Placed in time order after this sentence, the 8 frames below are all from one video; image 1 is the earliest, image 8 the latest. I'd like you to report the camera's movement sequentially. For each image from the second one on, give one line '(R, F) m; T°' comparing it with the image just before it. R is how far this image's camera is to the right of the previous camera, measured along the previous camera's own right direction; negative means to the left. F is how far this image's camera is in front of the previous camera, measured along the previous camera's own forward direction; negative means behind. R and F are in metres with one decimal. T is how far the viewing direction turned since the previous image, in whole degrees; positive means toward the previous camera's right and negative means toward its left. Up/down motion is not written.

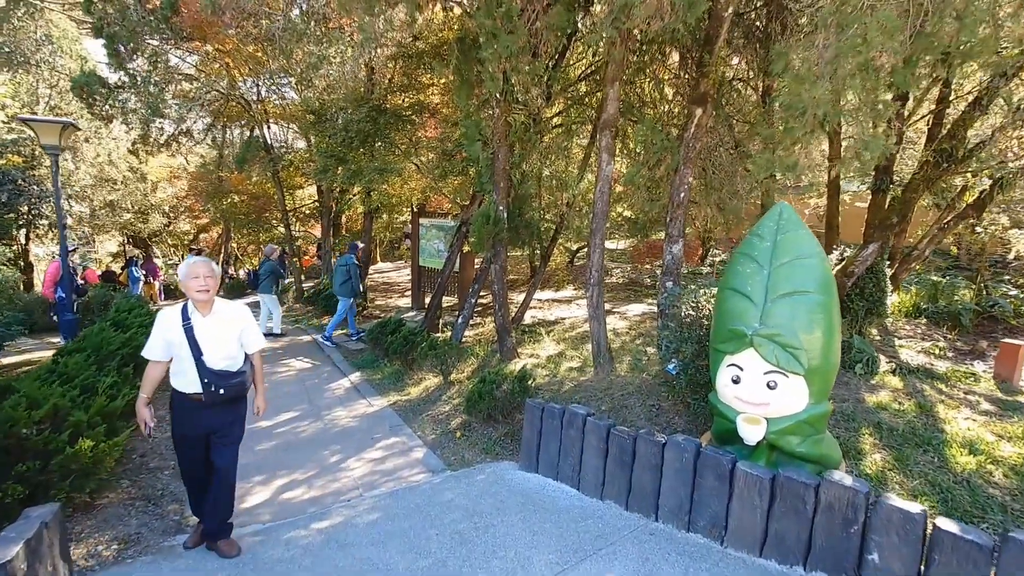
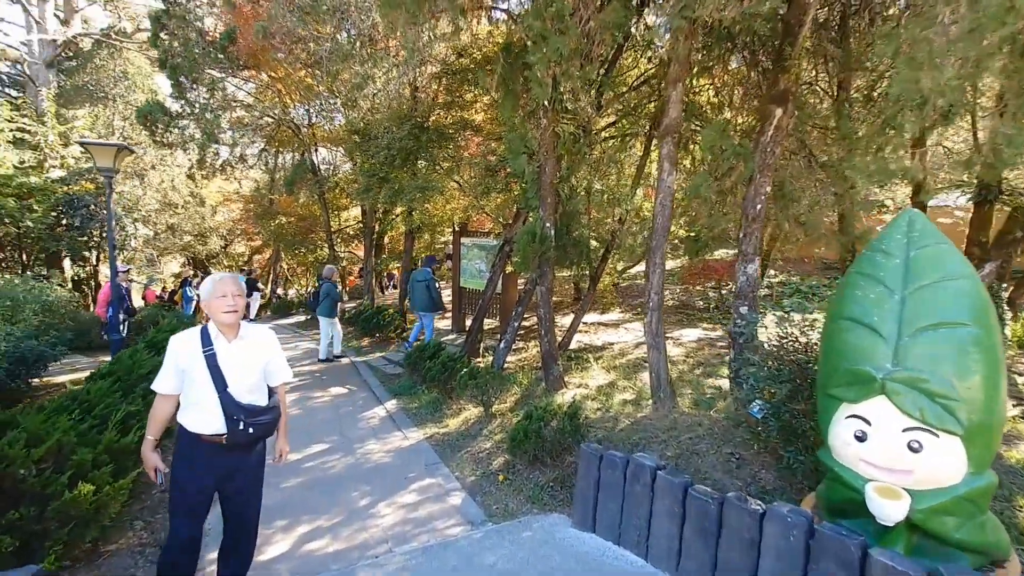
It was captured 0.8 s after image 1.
(-0.1, +0.5) m; -5°
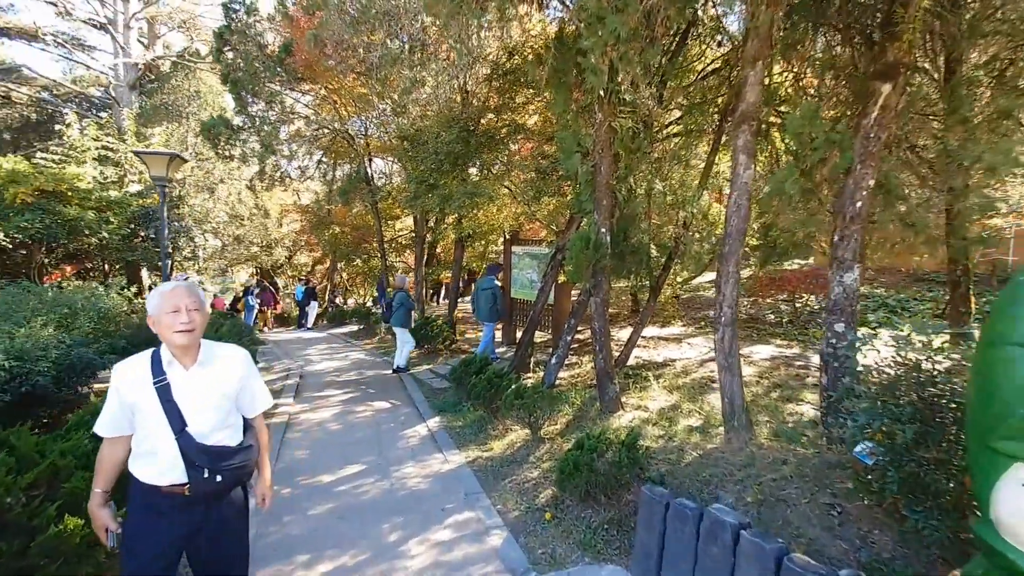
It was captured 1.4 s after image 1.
(0.0, +0.5) m; -6°
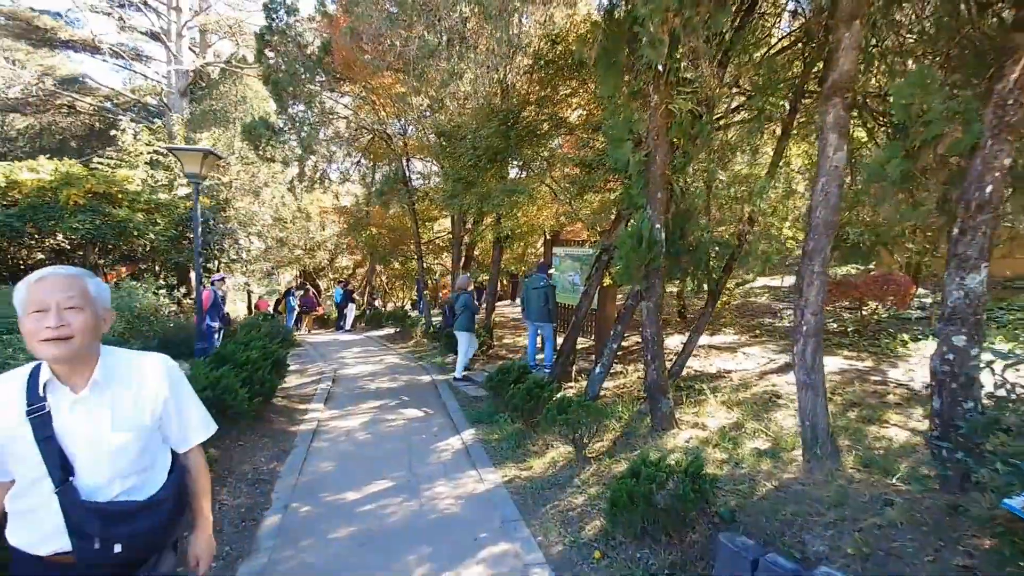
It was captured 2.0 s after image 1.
(0.0, +0.5) m; -4°
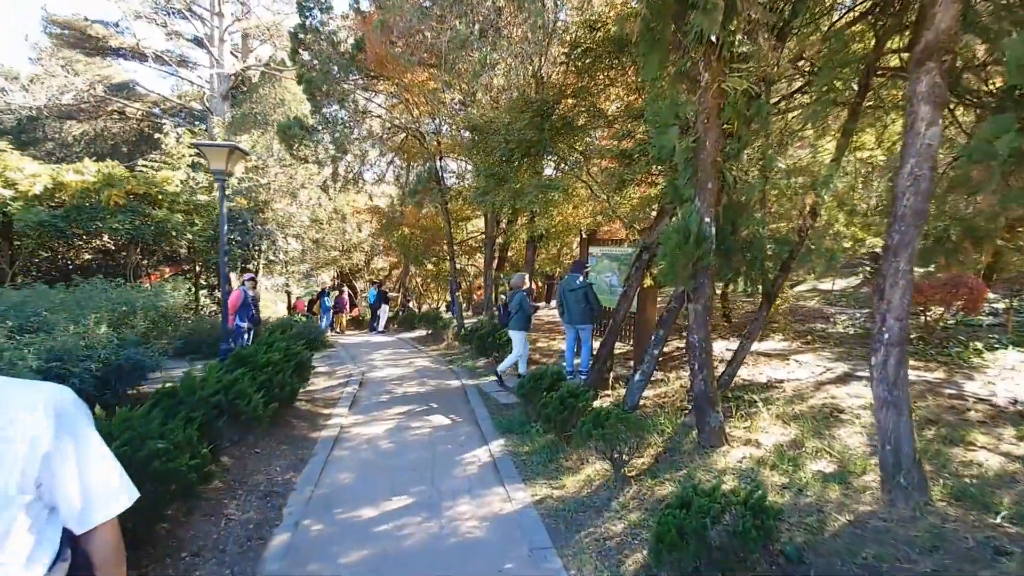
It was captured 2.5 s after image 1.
(0.0, +0.4) m; -4°
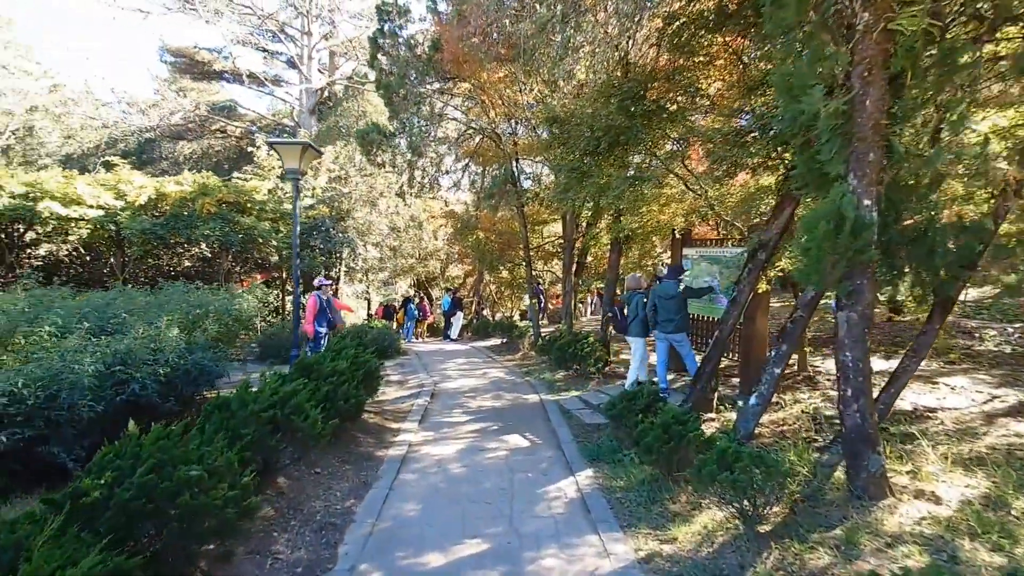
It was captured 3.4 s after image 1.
(-0.2, +0.8) m; -8°
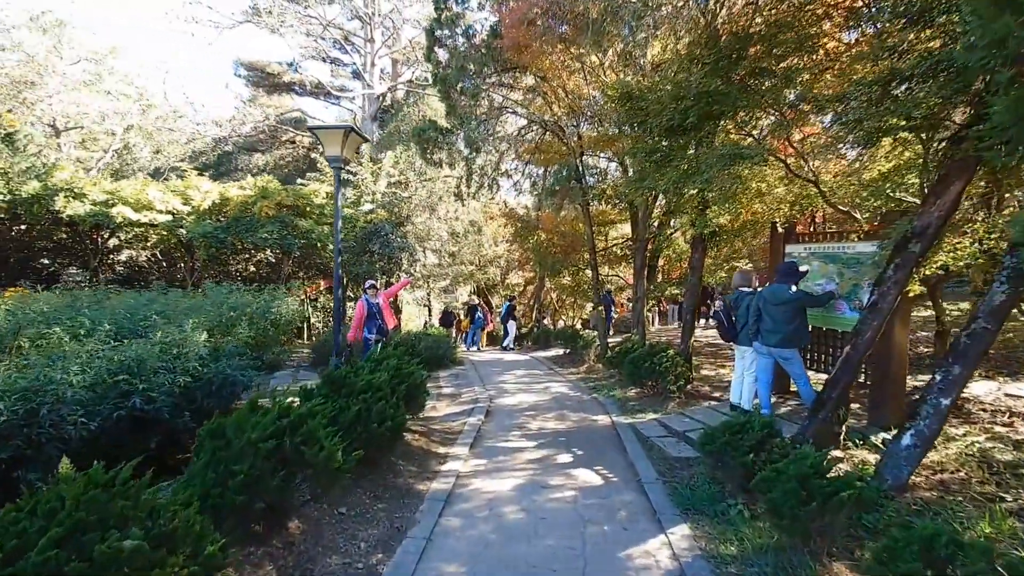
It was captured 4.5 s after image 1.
(-0.1, +1.0) m; -7°
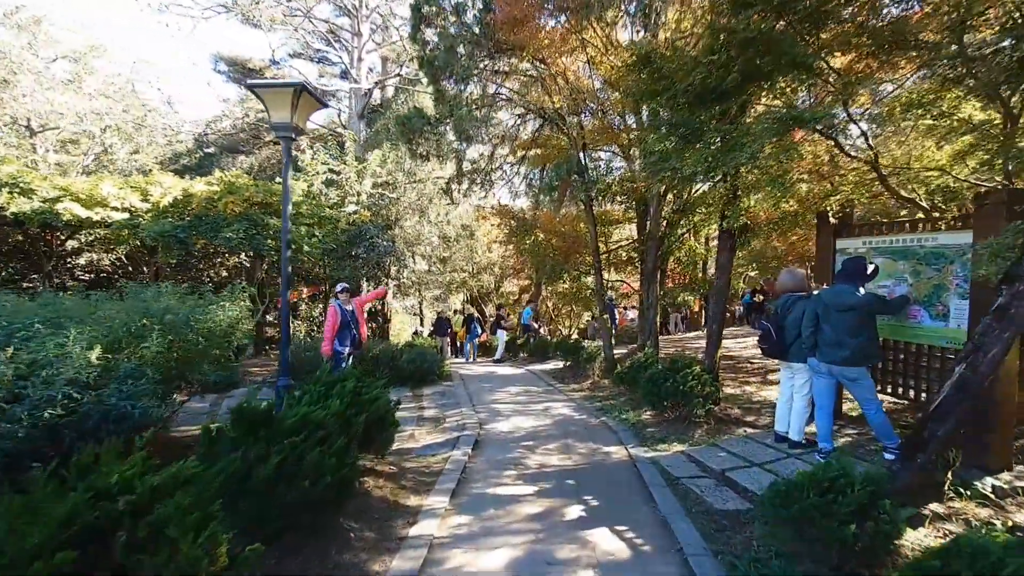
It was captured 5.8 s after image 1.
(0.0, +1.3) m; +1°
